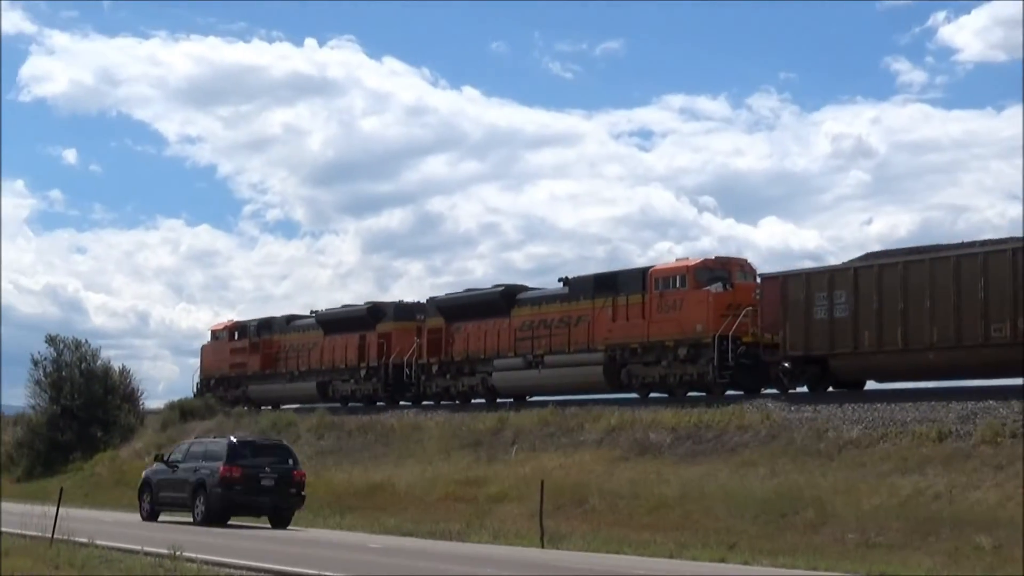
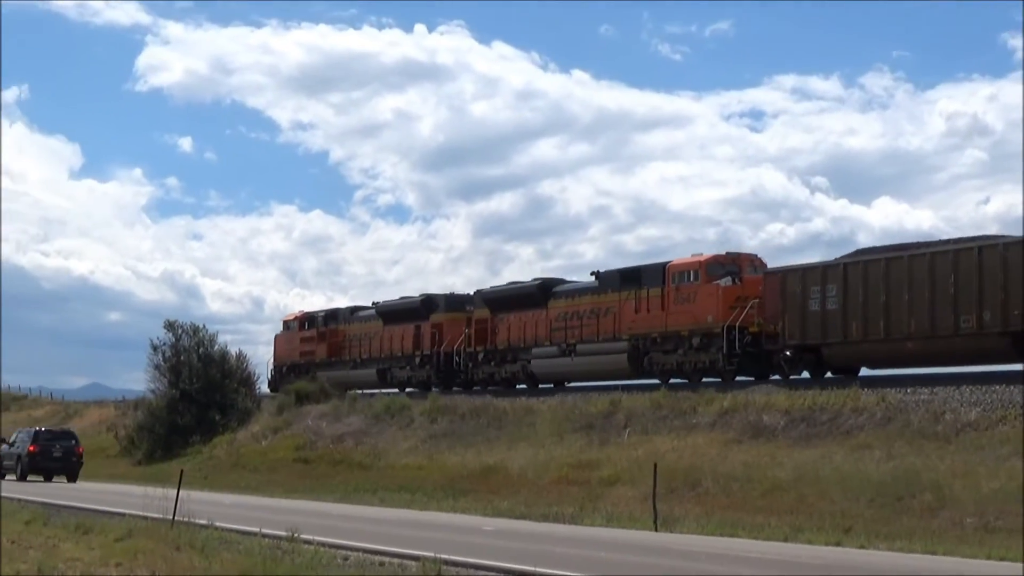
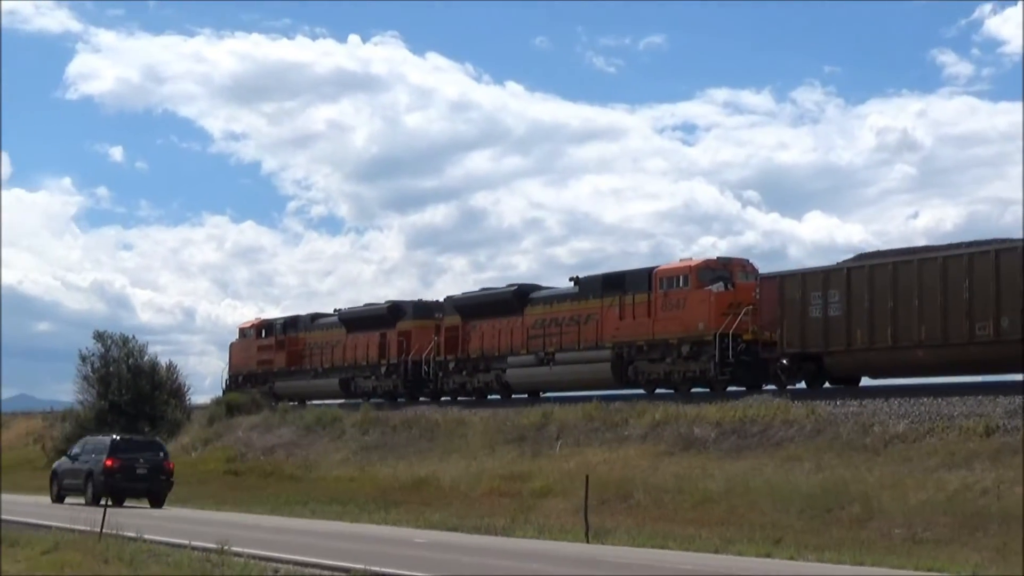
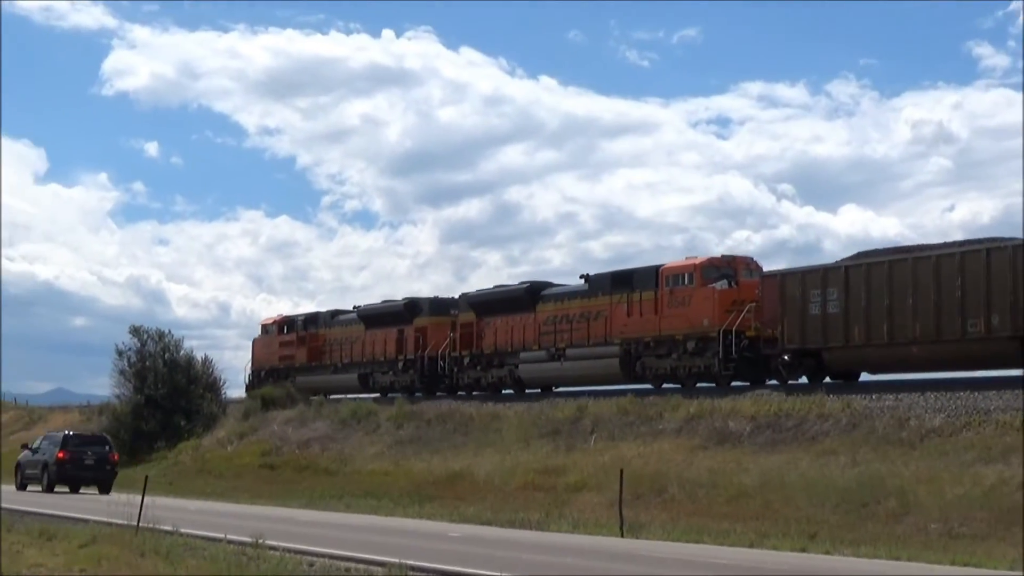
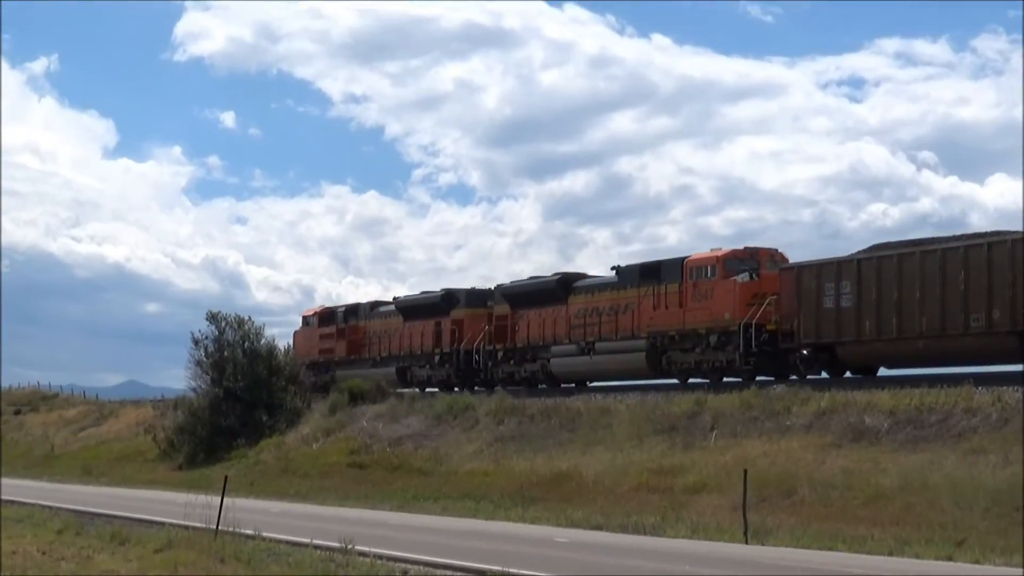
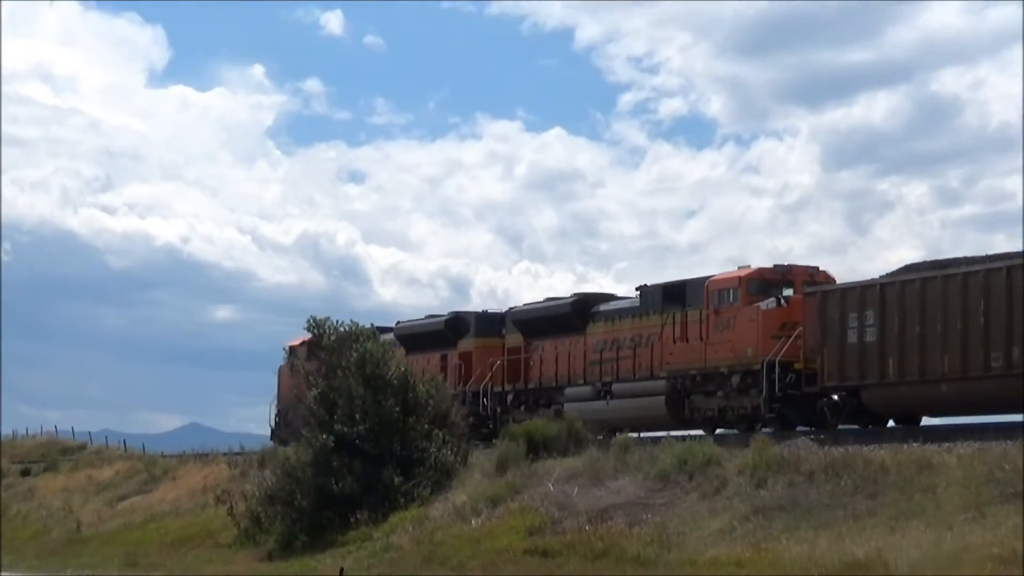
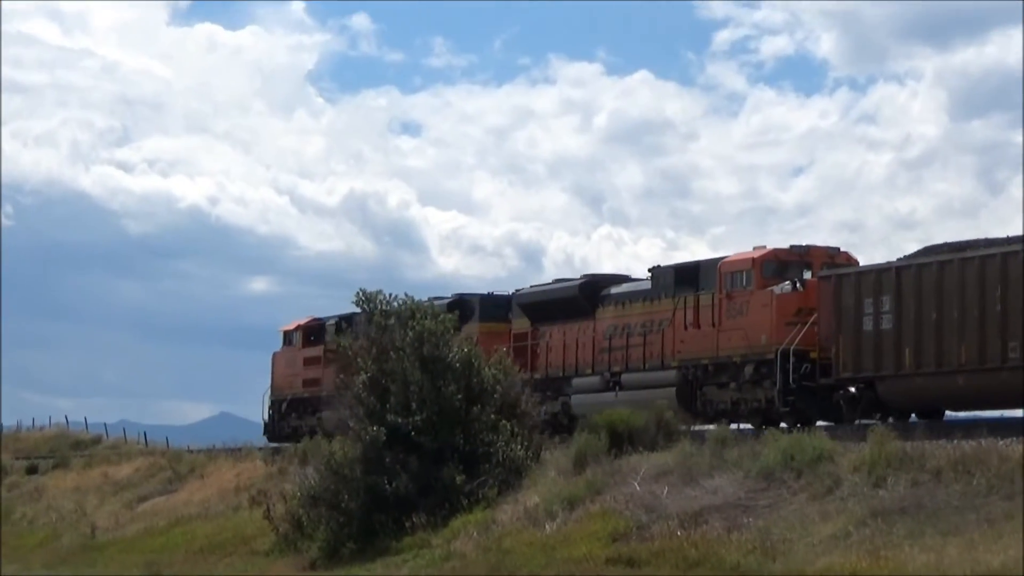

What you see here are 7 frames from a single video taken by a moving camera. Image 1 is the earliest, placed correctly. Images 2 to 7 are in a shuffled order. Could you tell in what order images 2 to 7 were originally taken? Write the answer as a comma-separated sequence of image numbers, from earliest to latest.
3, 4, 2, 5, 6, 7
